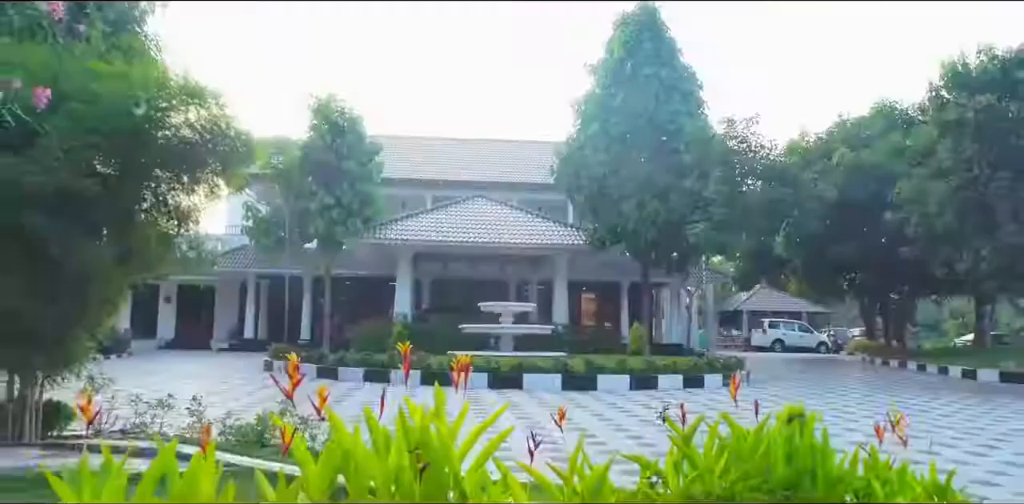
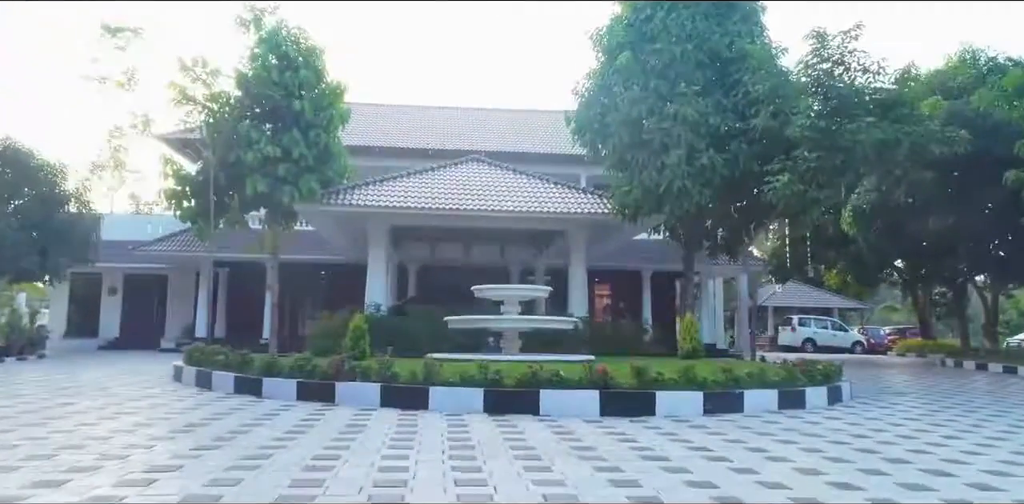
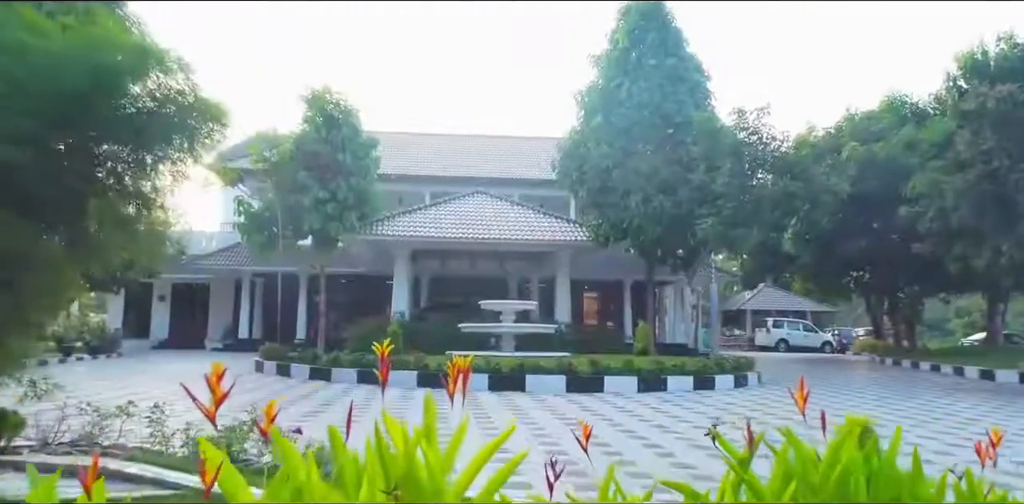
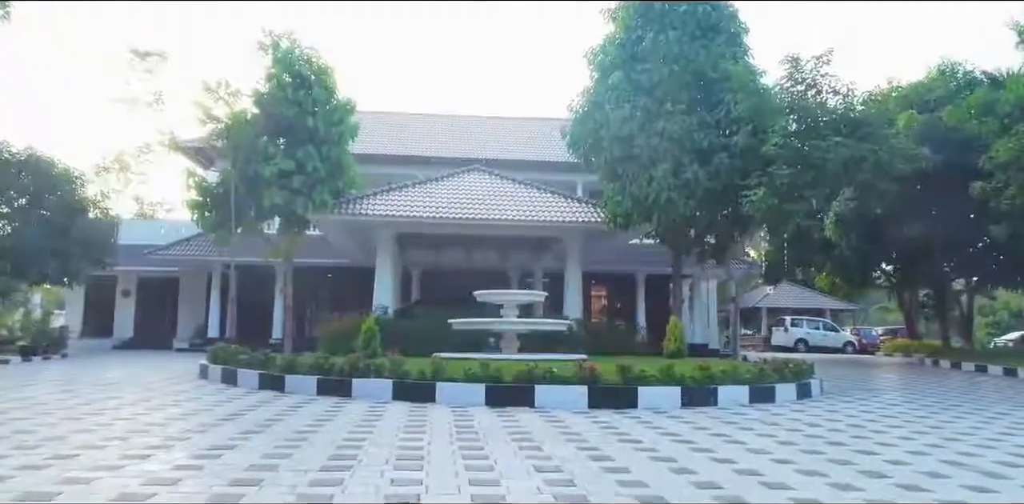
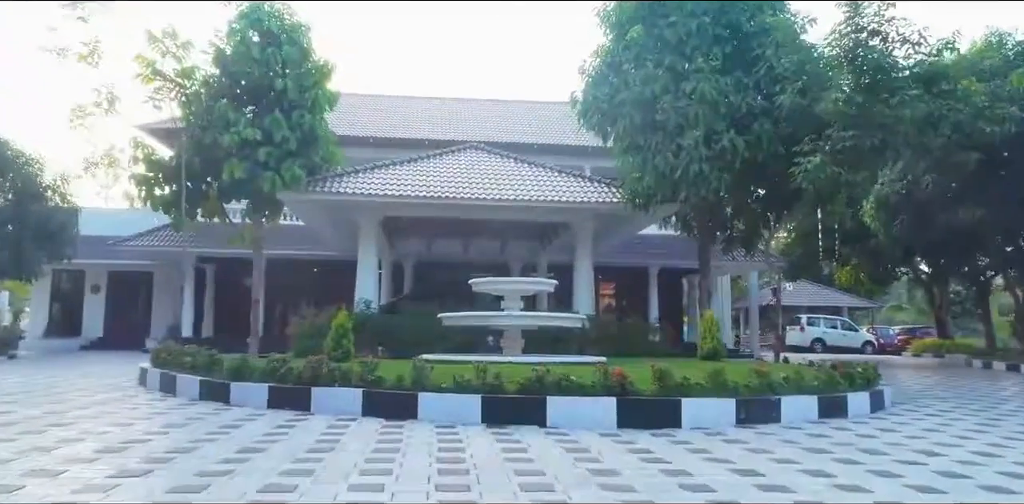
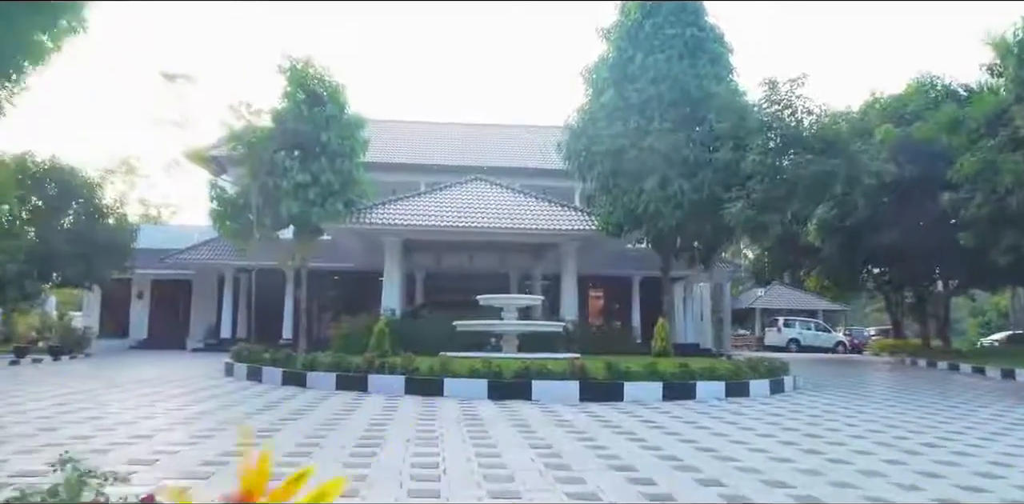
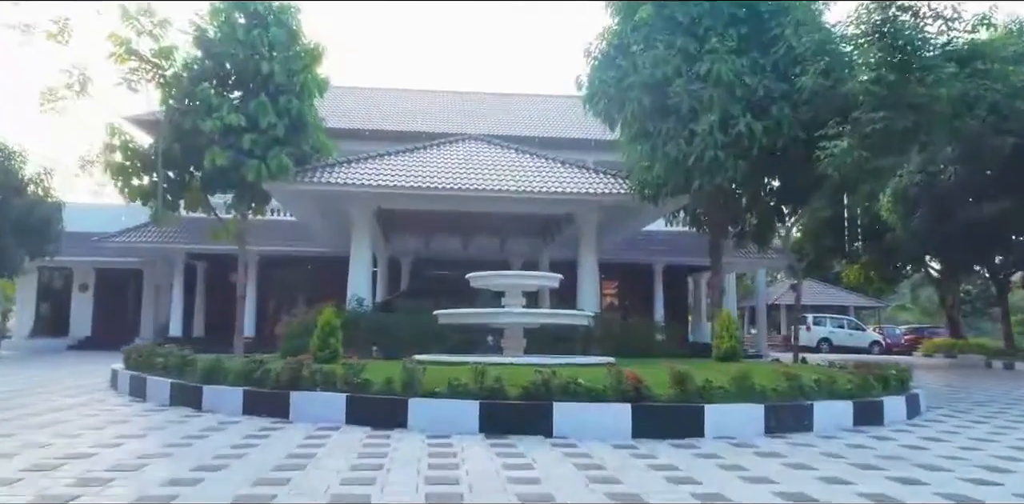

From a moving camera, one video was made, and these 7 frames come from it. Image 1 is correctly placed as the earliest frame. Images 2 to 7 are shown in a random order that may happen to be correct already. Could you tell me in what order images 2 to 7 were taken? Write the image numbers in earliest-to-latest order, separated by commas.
3, 6, 4, 2, 5, 7
